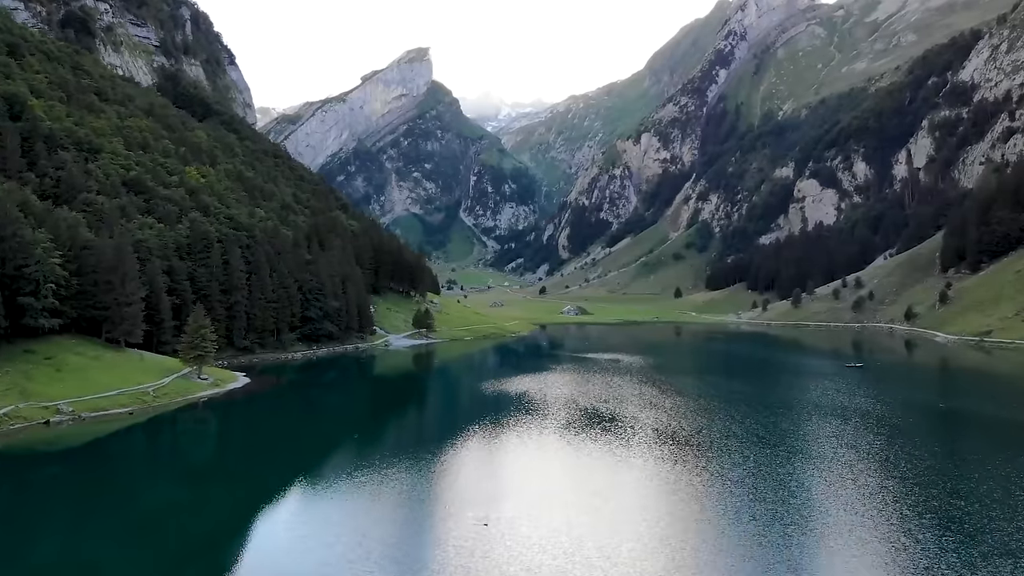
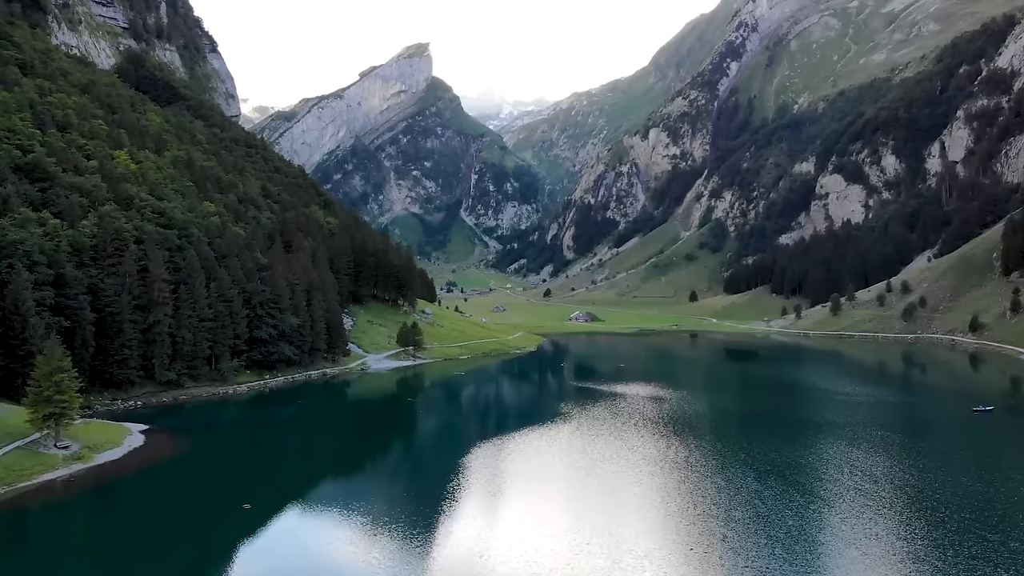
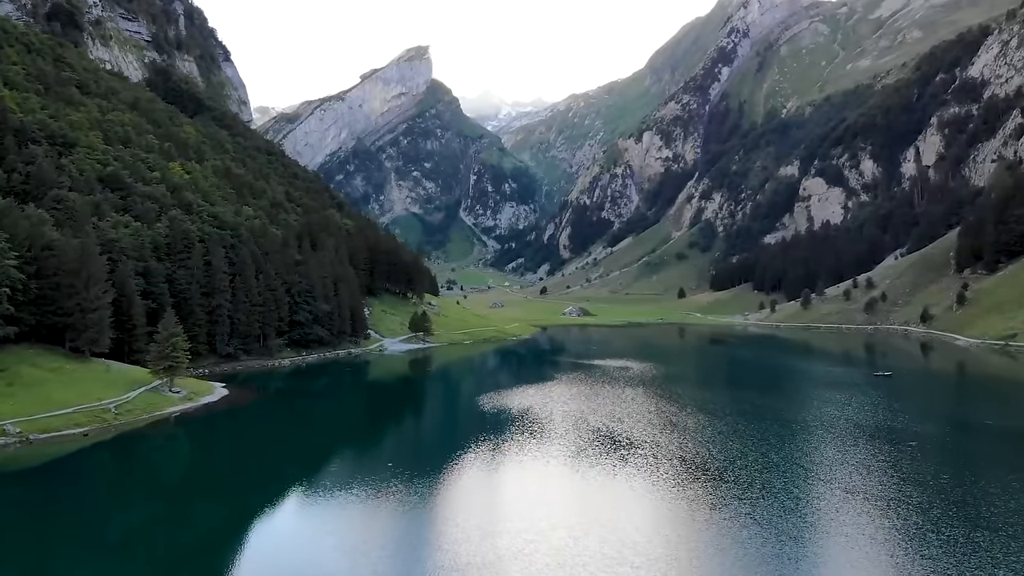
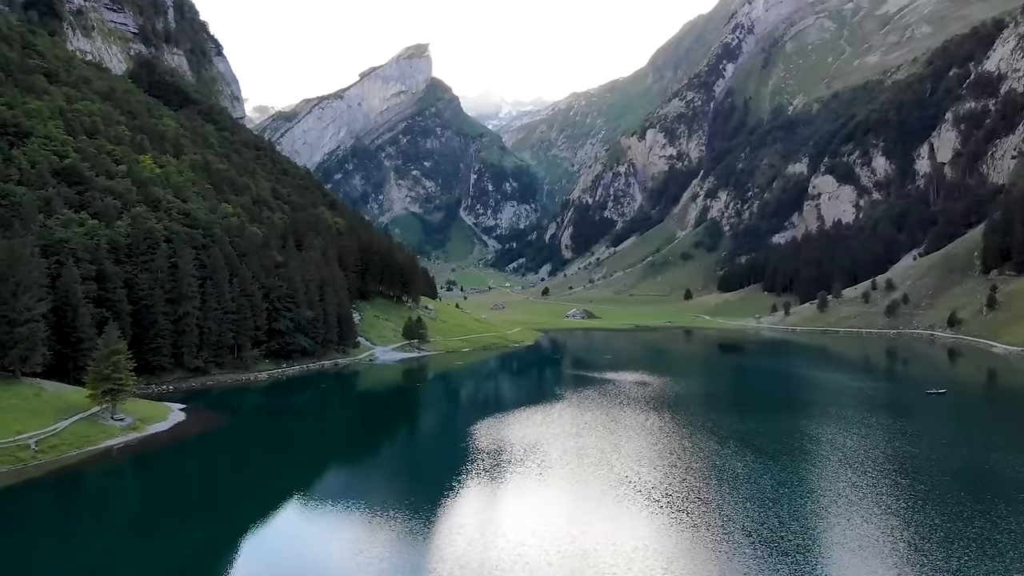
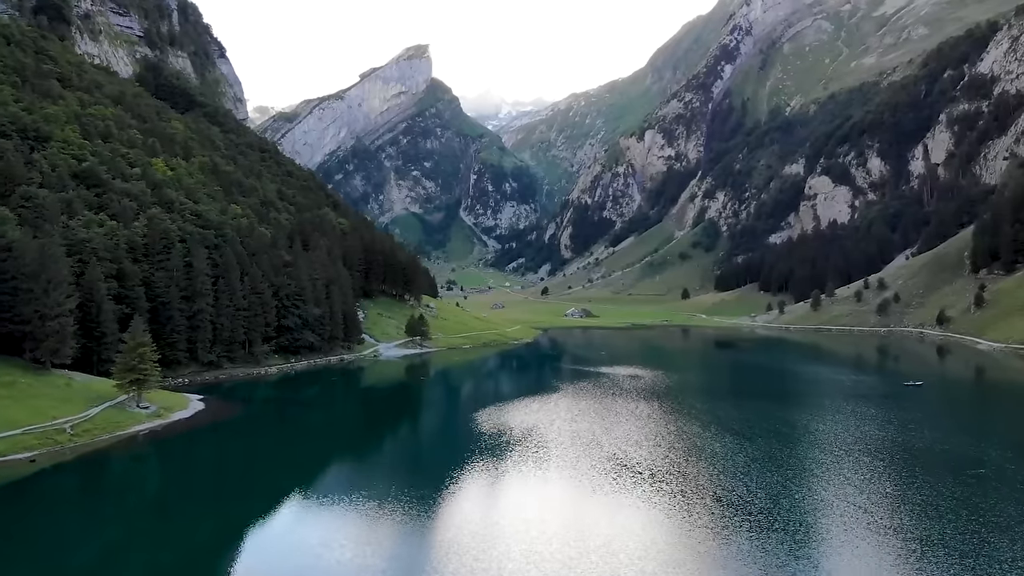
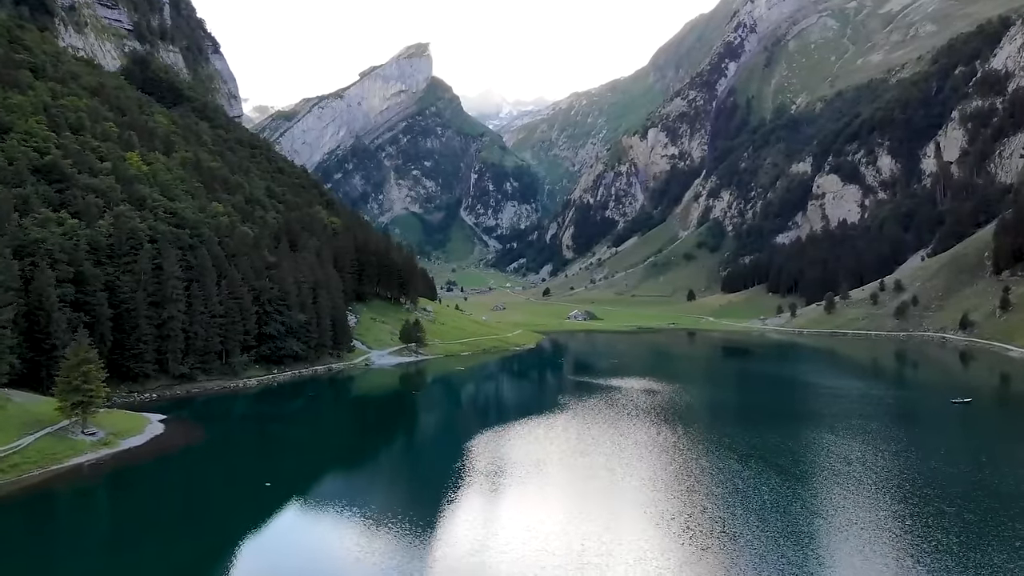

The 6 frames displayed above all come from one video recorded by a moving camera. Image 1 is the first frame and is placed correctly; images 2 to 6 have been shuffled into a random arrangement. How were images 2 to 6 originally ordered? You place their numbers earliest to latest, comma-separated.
3, 5, 4, 6, 2
